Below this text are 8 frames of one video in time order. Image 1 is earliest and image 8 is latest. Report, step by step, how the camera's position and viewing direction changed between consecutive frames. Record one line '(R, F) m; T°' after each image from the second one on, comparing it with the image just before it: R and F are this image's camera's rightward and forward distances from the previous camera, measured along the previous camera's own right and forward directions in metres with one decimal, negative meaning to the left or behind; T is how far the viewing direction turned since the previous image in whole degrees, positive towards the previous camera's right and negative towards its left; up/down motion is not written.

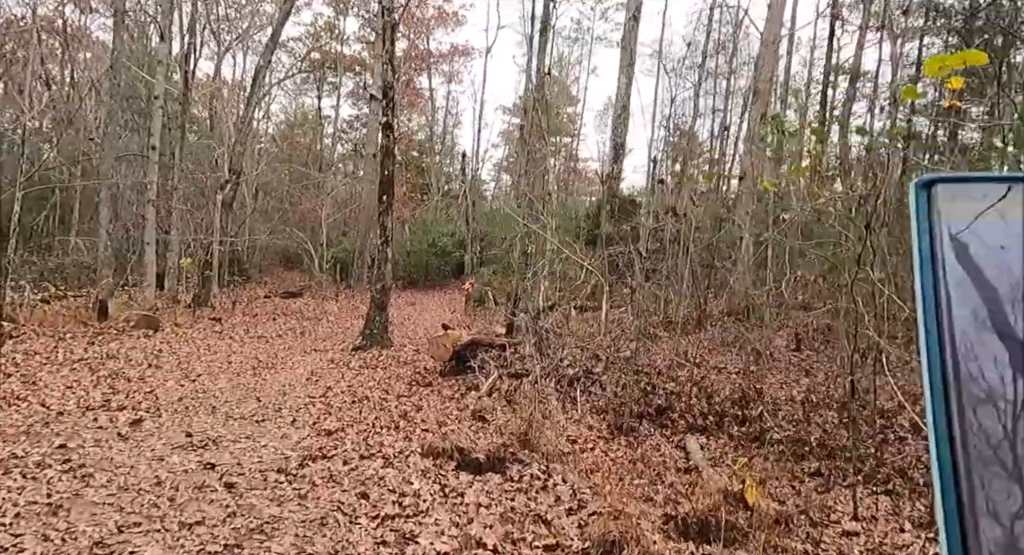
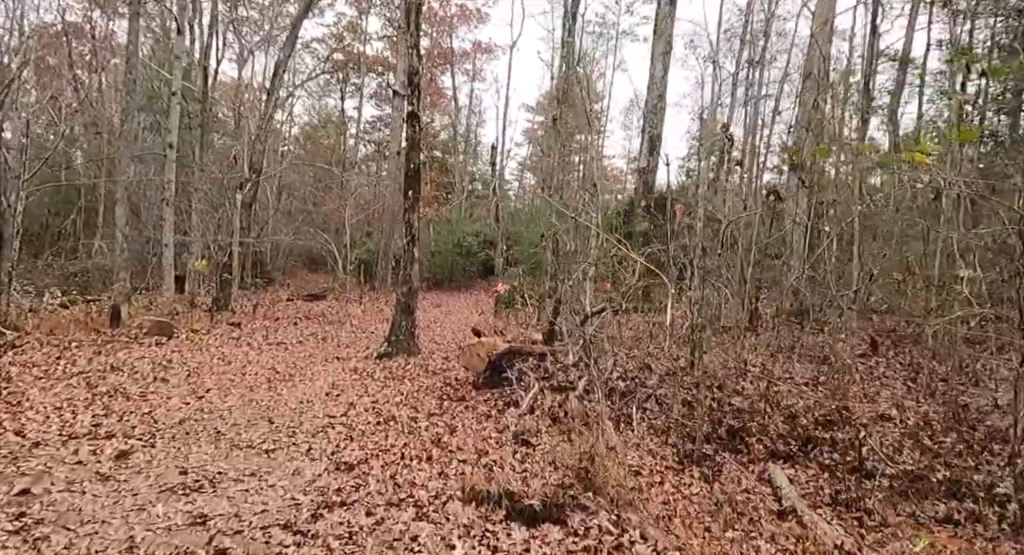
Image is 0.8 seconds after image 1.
(-0.2, +0.8) m; -2°
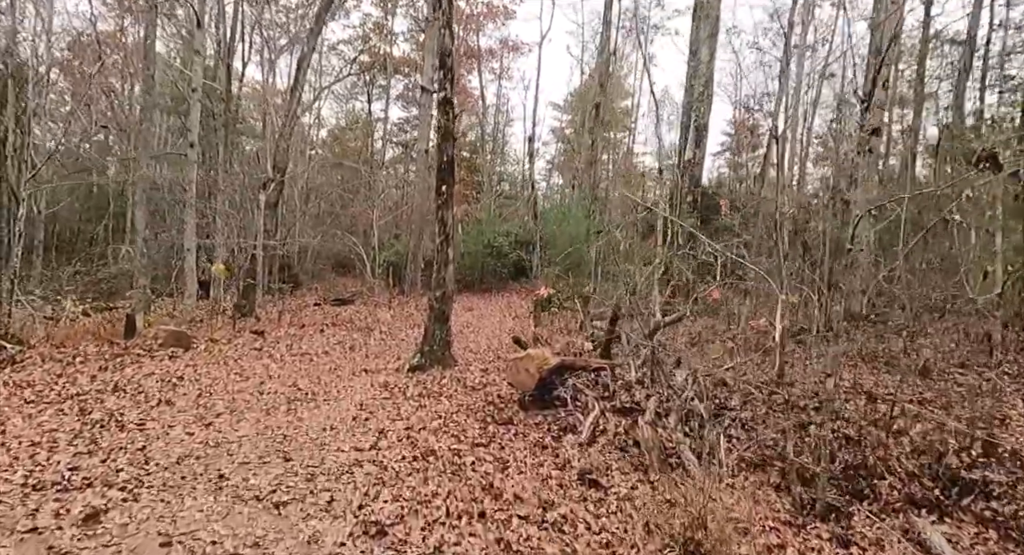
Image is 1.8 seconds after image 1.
(-0.3, +1.0) m; -3°
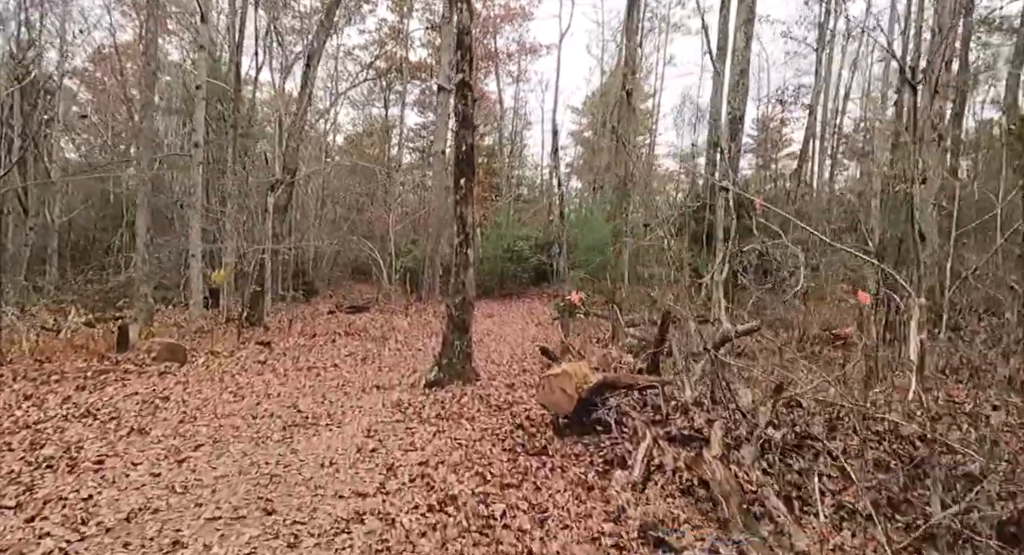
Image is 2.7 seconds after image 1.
(-0.1, +0.9) m; -2°
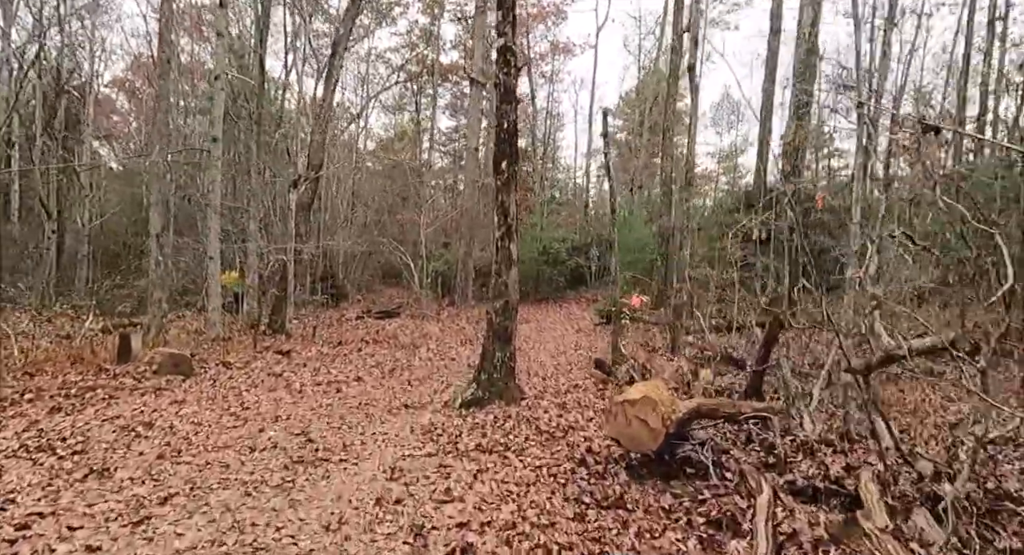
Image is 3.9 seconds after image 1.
(-0.2, +1.2) m; -3°
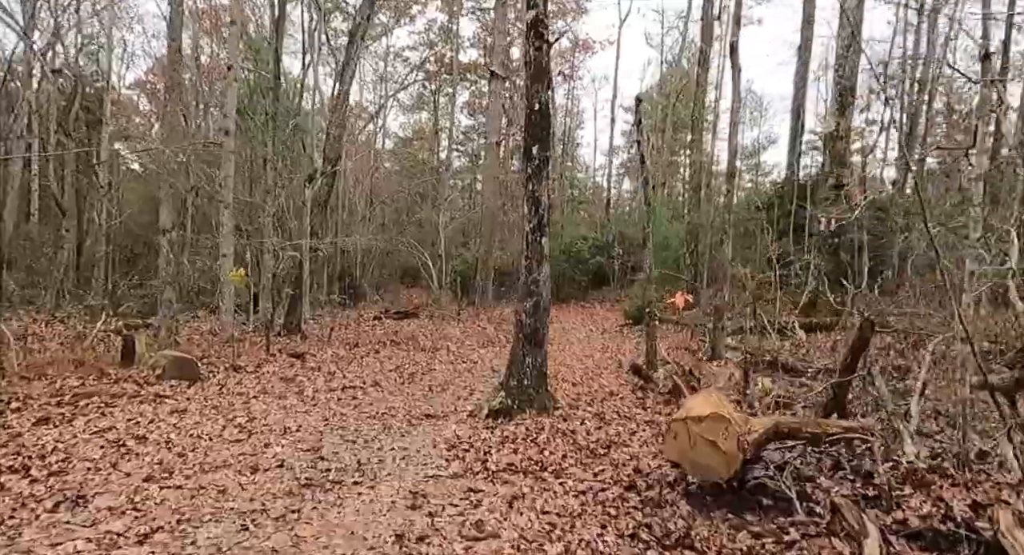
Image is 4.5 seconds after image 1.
(-0.1, +0.6) m; -2°
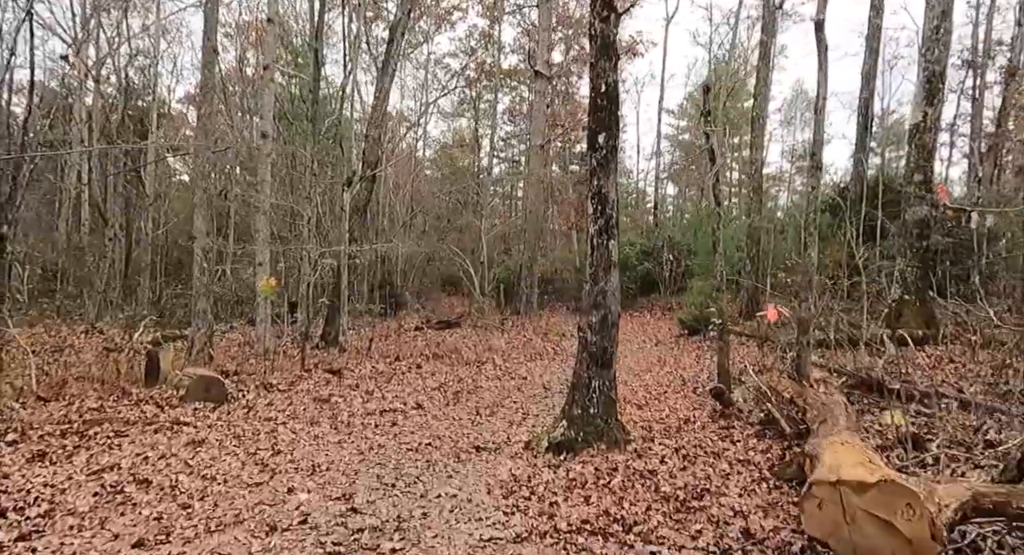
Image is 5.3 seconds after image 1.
(-0.2, +0.8) m; -4°
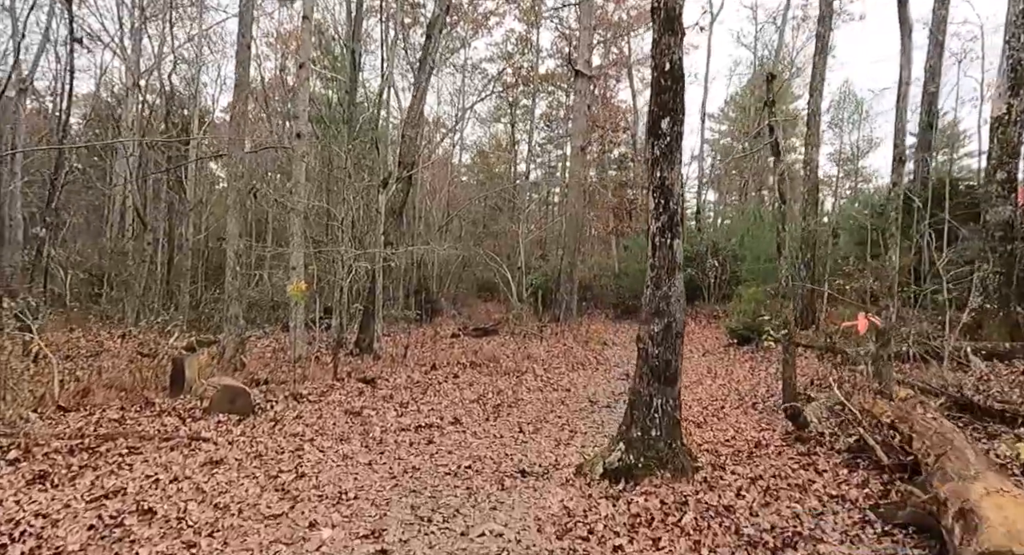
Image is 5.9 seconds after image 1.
(-0.1, +0.6) m; -3°
